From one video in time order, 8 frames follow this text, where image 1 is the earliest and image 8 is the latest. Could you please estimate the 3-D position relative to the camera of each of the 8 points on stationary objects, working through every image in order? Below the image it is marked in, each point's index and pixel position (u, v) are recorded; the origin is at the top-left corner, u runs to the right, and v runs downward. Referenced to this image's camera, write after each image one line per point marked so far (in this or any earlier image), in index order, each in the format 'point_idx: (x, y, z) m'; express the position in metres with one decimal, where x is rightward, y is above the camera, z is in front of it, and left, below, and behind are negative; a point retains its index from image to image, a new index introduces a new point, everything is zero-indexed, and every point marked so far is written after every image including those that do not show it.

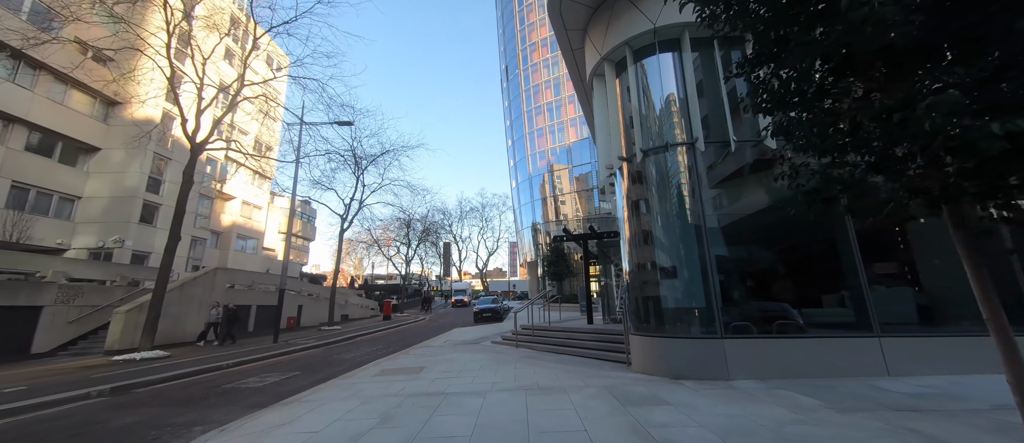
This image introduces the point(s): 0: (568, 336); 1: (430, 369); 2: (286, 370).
0: (+1.6, -3.3, +10.0) m
1: (-1.9, -3.3, +7.9) m
2: (-6.0, -4.0, +9.3) m
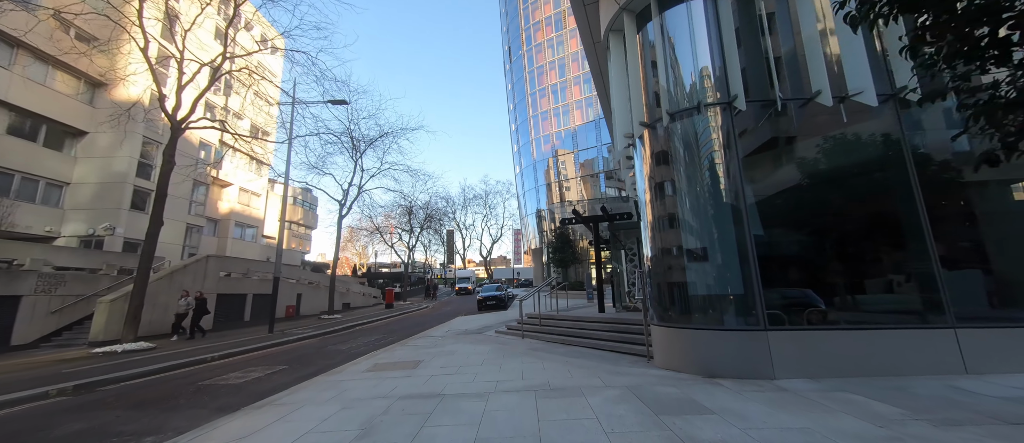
0: (+1.8, -2.8, +9.2) m
1: (-1.8, -2.9, +7.1) m
2: (-5.9, -3.5, +8.6) m
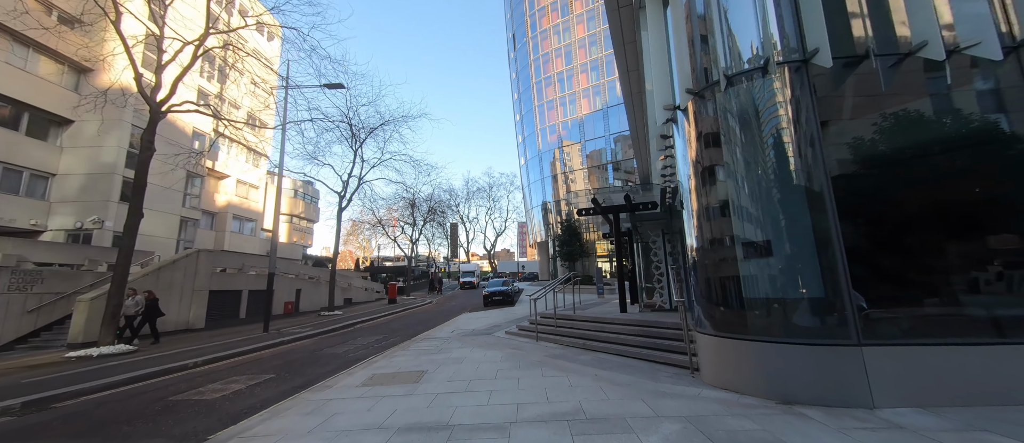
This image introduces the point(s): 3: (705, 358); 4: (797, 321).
0: (+2.1, -2.5, +8.2) m
1: (-1.5, -2.7, +6.2) m
2: (-5.5, -3.3, +7.7) m
3: (+3.0, -2.1, +5.5) m
4: (+3.6, -1.3, +4.5) m
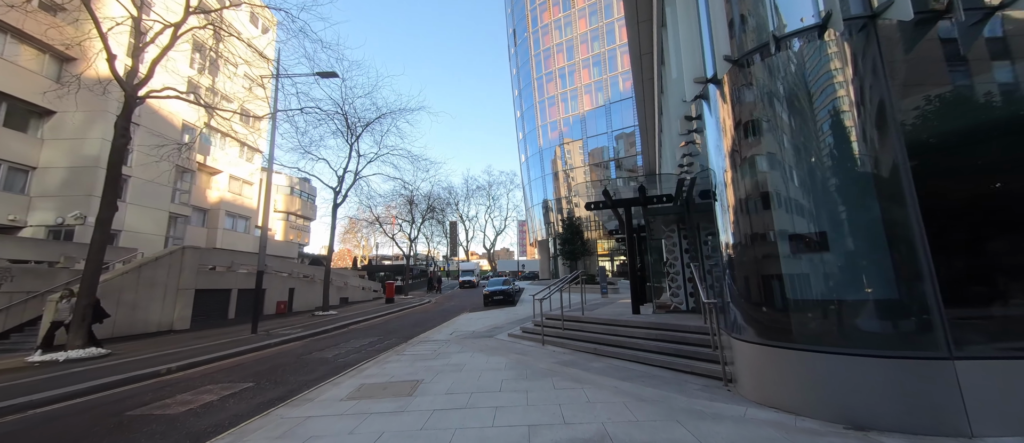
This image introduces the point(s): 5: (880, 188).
0: (+2.2, -2.4, +7.5) m
1: (-1.4, -2.6, +5.4) m
2: (-5.4, -3.1, +7.0) m
3: (+3.1, -1.9, +4.8) m
4: (+3.7, -1.1, +3.8) m
5: (+4.0, +0.4, +3.8) m
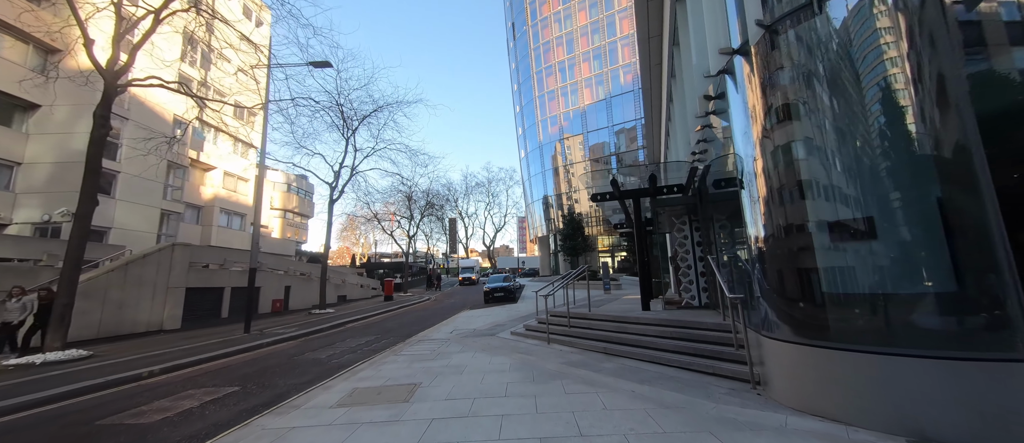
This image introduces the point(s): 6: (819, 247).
0: (+2.3, -2.2, +7.1) m
1: (-1.3, -2.4, +5.0) m
2: (-5.3, -3.0, +6.5) m
3: (+3.2, -1.8, +4.4) m
4: (+3.8, -1.0, +3.3) m
5: (+4.1, +0.6, +3.3) m
6: (+3.4, -0.3, +3.9) m
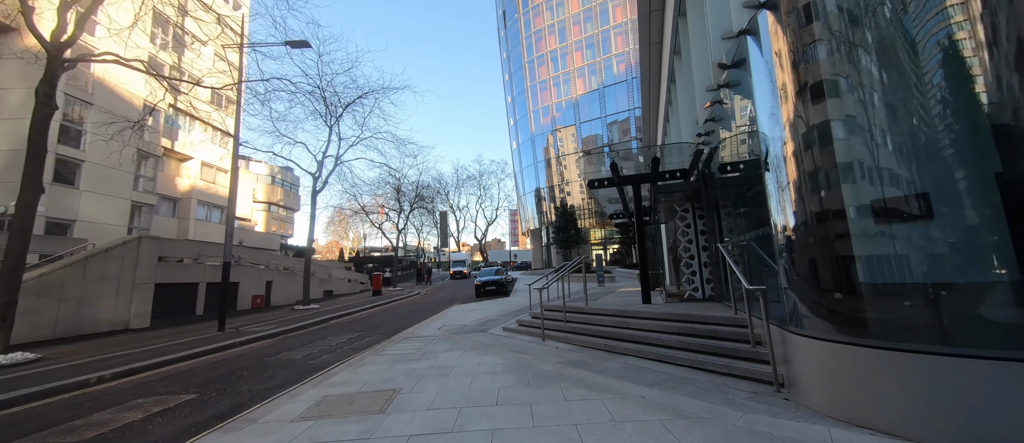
0: (+2.1, -1.9, +6.5) m
1: (-1.4, -2.2, +4.4) m
2: (-5.5, -2.8, +5.8) m
3: (+3.1, -1.6, +3.8) m
4: (+3.8, -0.8, +2.8) m
5: (+4.0, +0.8, +2.8) m
6: (+3.3, -0.1, +3.4) m
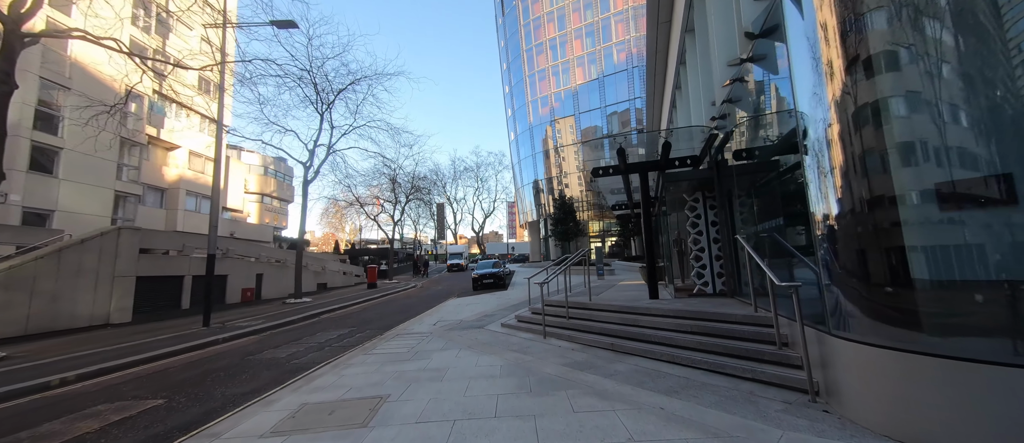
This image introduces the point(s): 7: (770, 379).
0: (+2.1, -1.8, +6.0) m
1: (-1.4, -2.1, +3.9) m
2: (-5.5, -2.6, +5.3) m
3: (+3.2, -1.4, +3.4) m
4: (+3.8, -0.7, +2.3) m
5: (+4.0, +0.9, +2.3) m
6: (+3.4, 0.0, +2.9) m
7: (+2.9, -1.8, +3.9) m
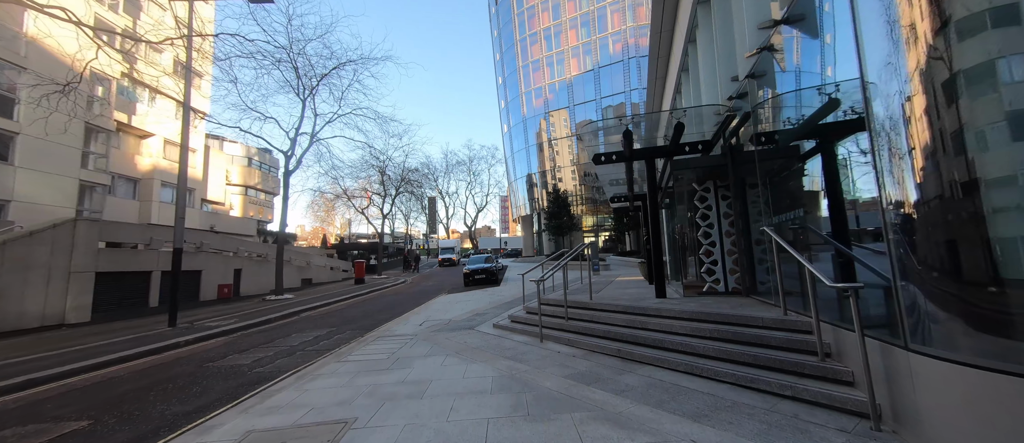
0: (+2.0, -1.6, +5.4) m
1: (-1.4, -1.9, +3.1) m
2: (-5.6, -2.4, +4.5) m
3: (+3.1, -1.3, +2.7) m
4: (+3.8, -0.6, +1.6) m
5: (+4.0, +0.9, +1.6) m
6: (+3.3, +0.1, +2.2) m
7: (+2.9, -1.7, +3.2) m
